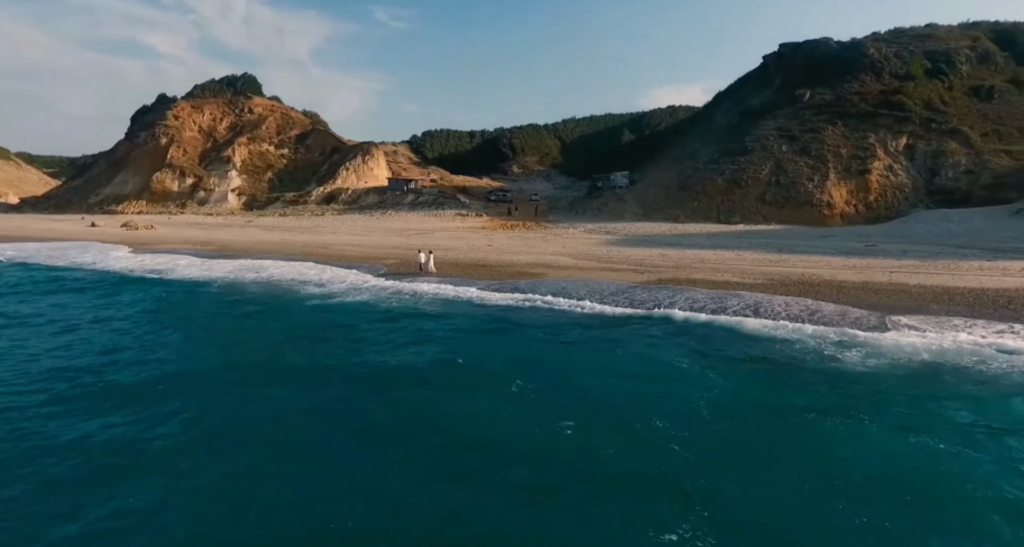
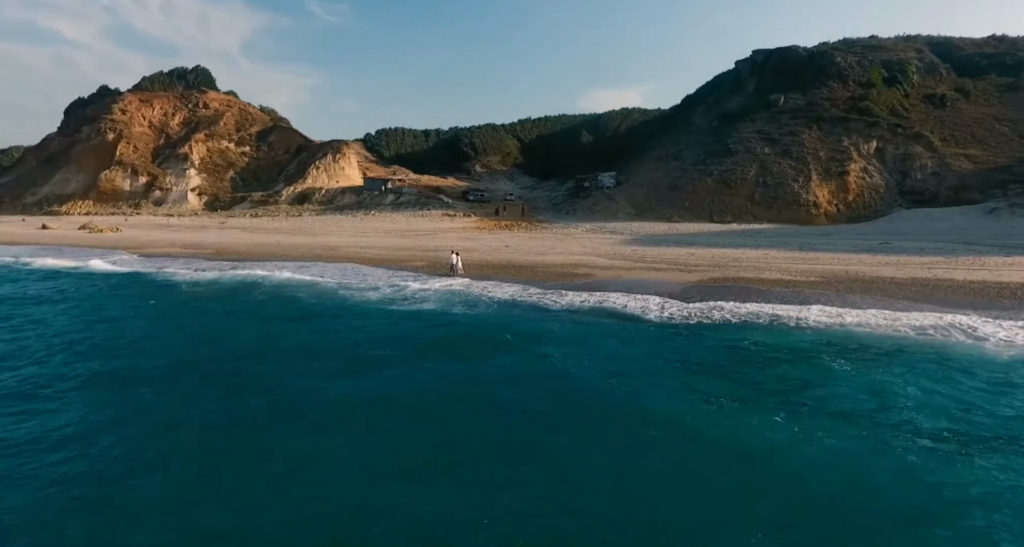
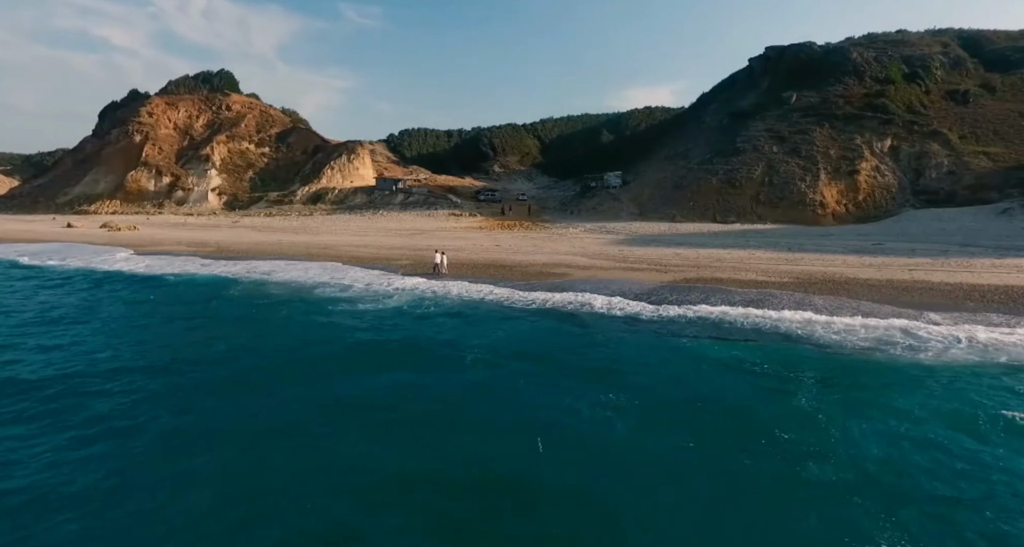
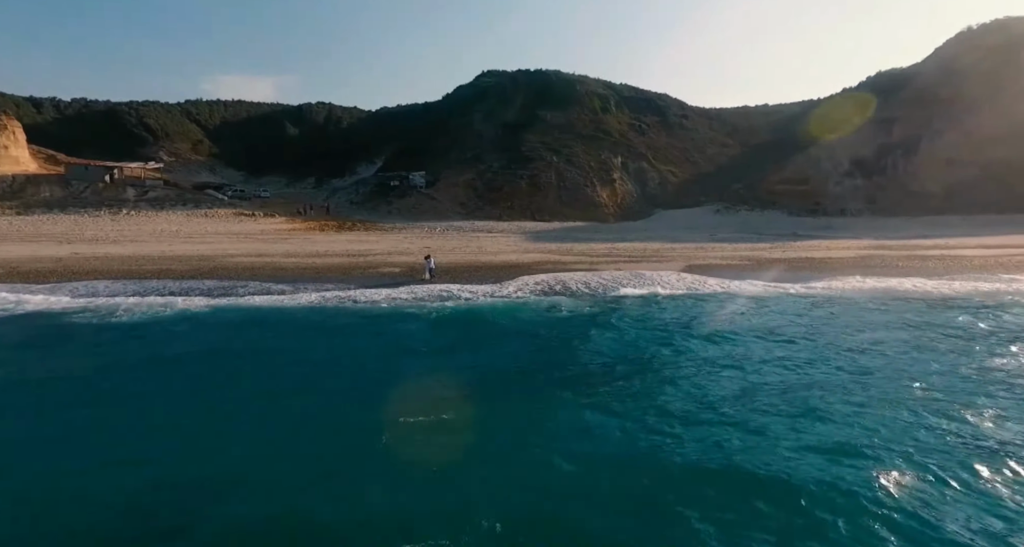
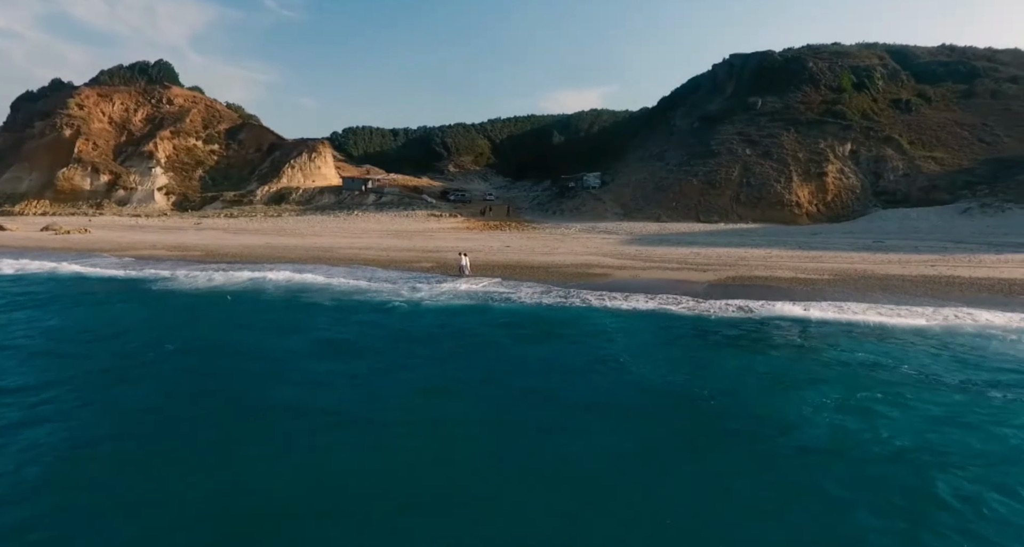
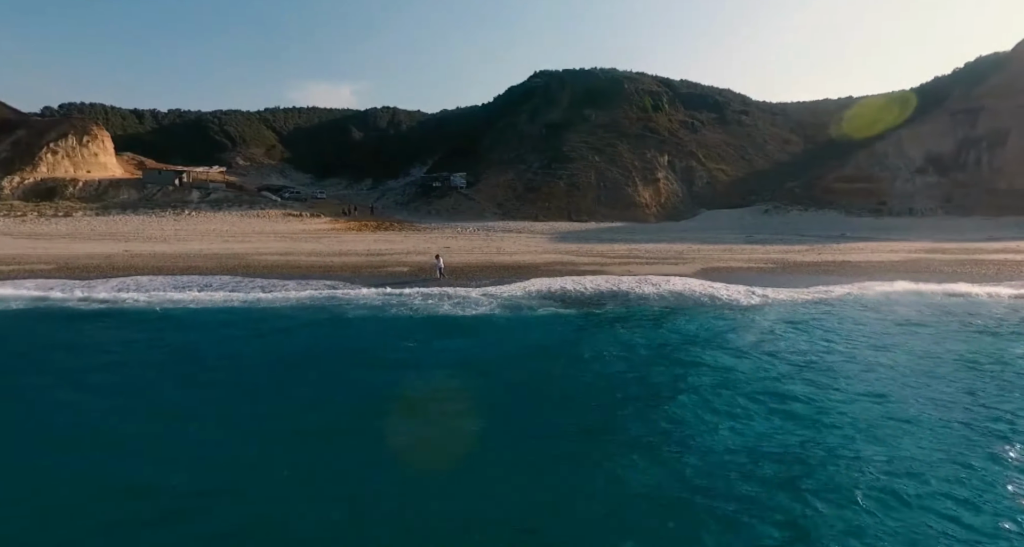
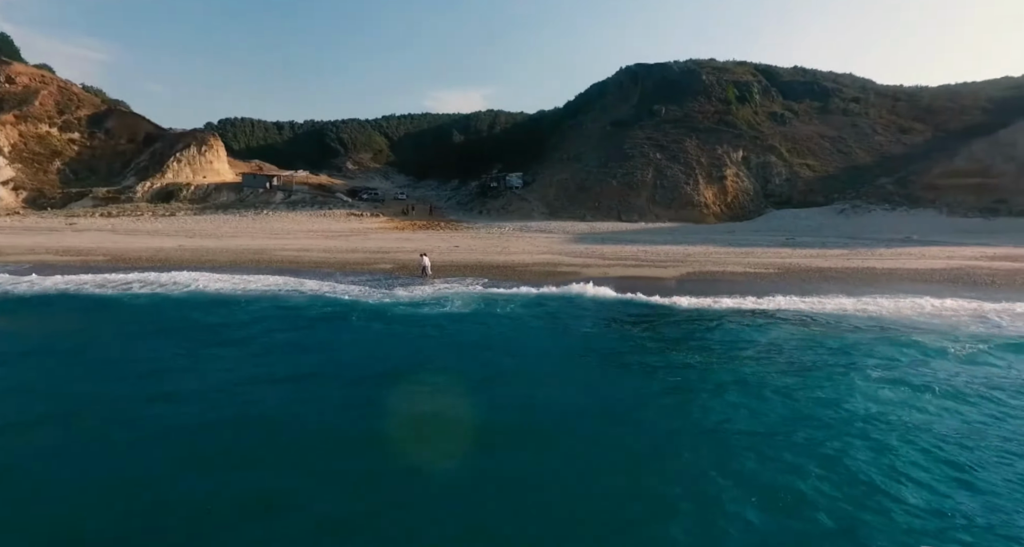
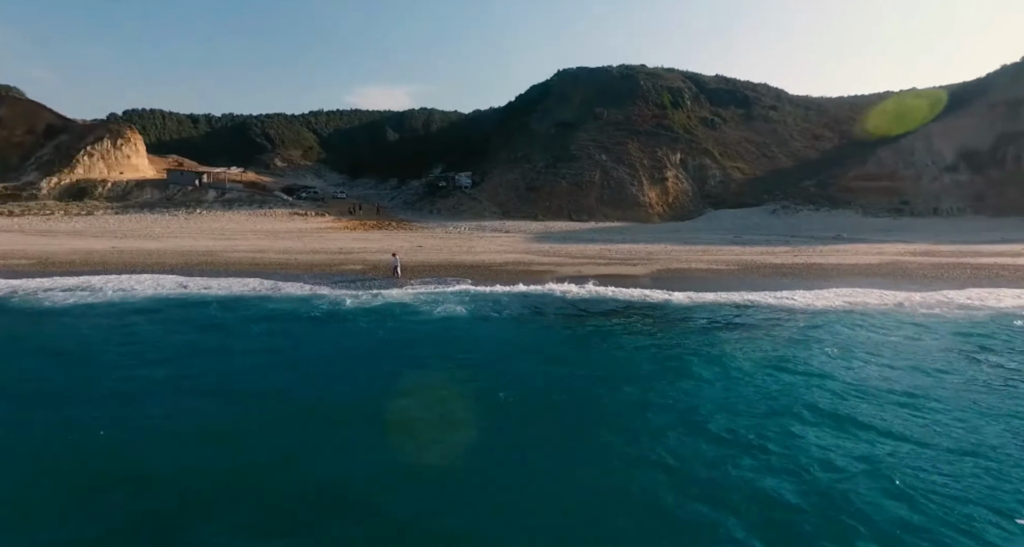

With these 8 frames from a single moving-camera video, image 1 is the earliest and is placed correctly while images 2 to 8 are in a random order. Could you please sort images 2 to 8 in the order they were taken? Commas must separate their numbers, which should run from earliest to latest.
3, 2, 5, 7, 8, 6, 4
